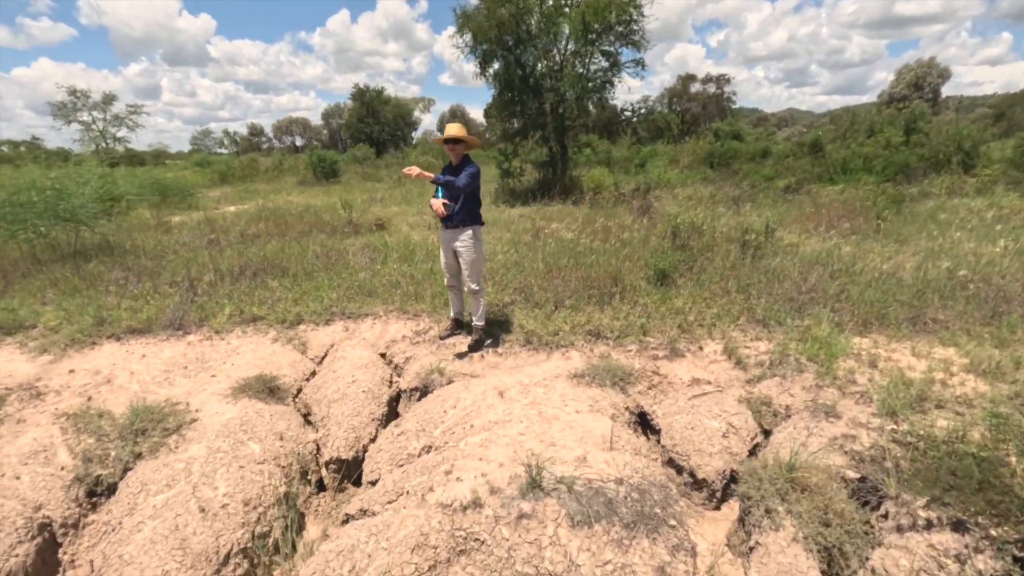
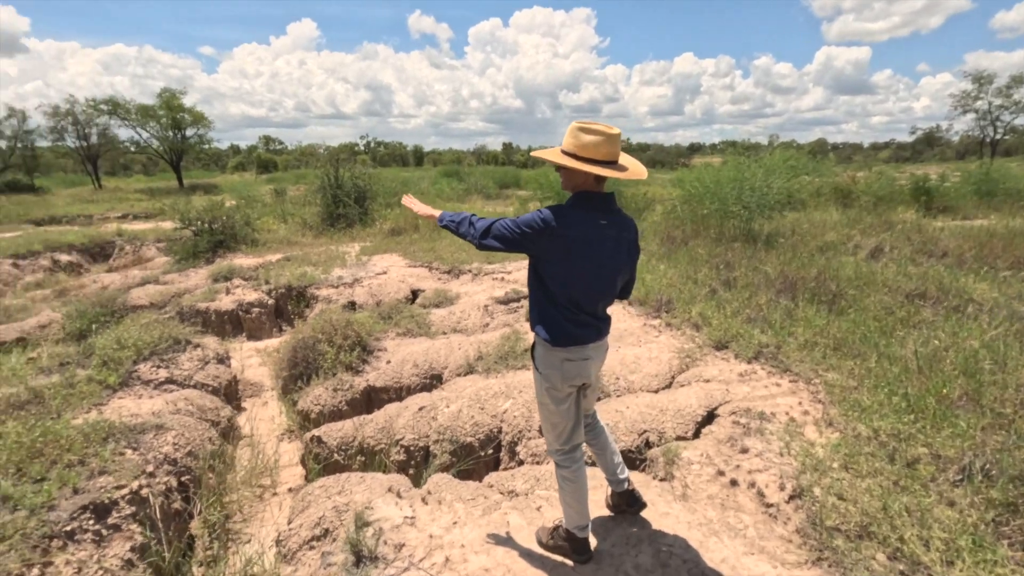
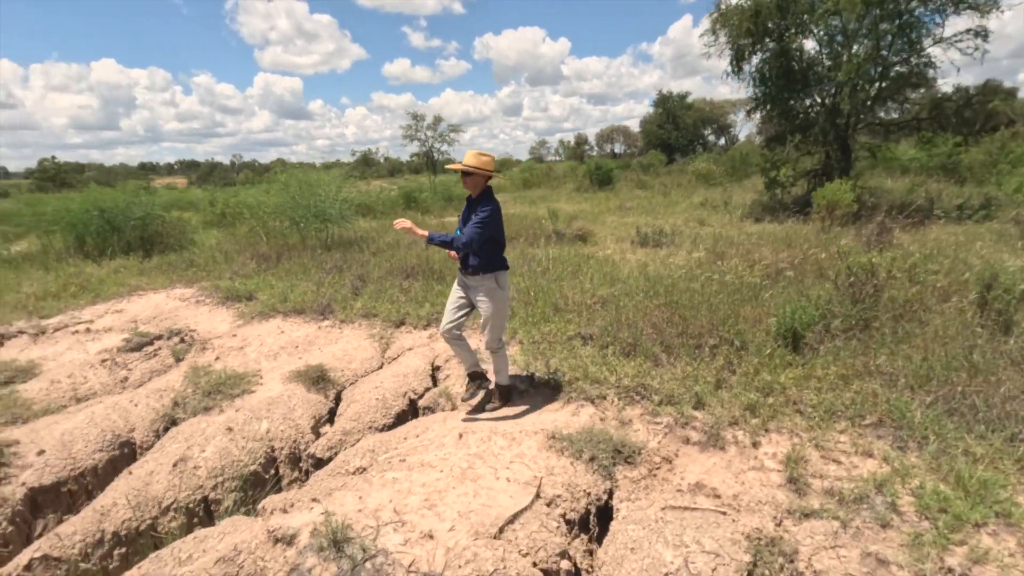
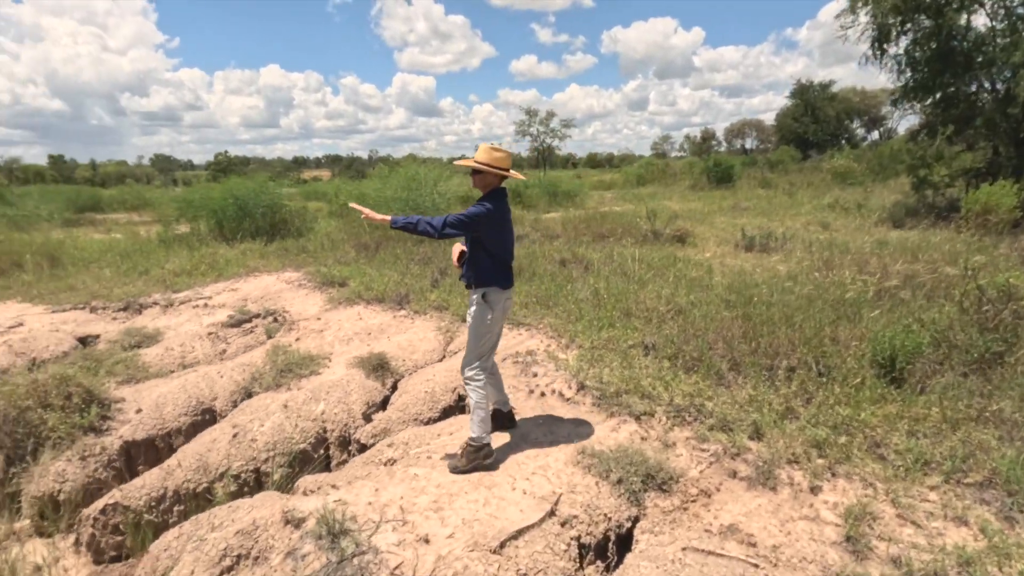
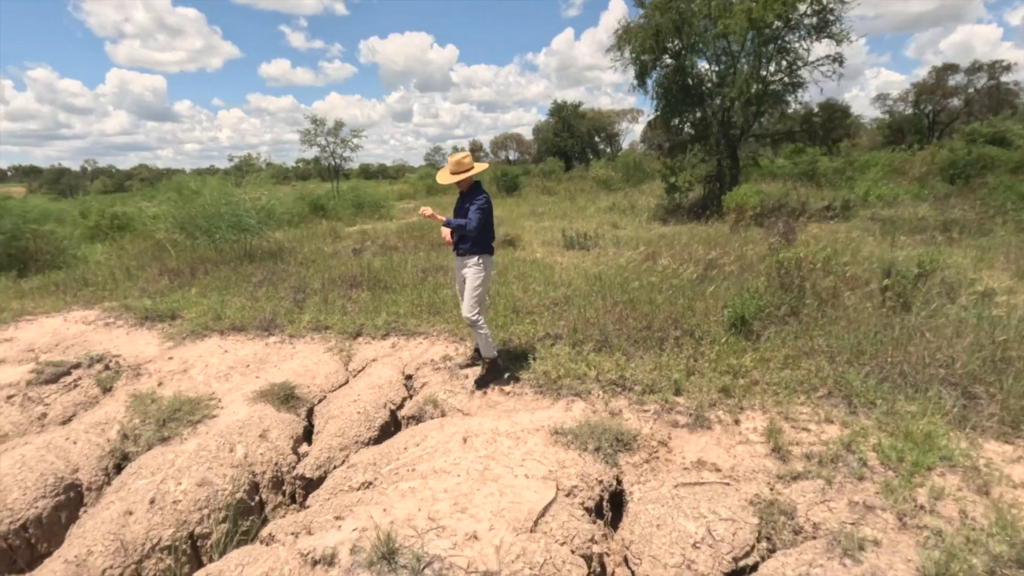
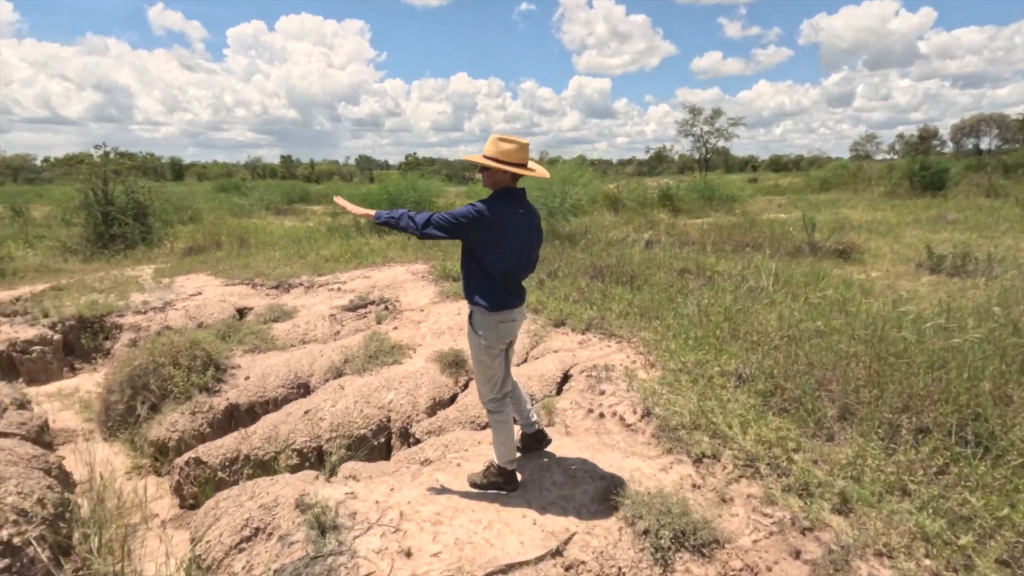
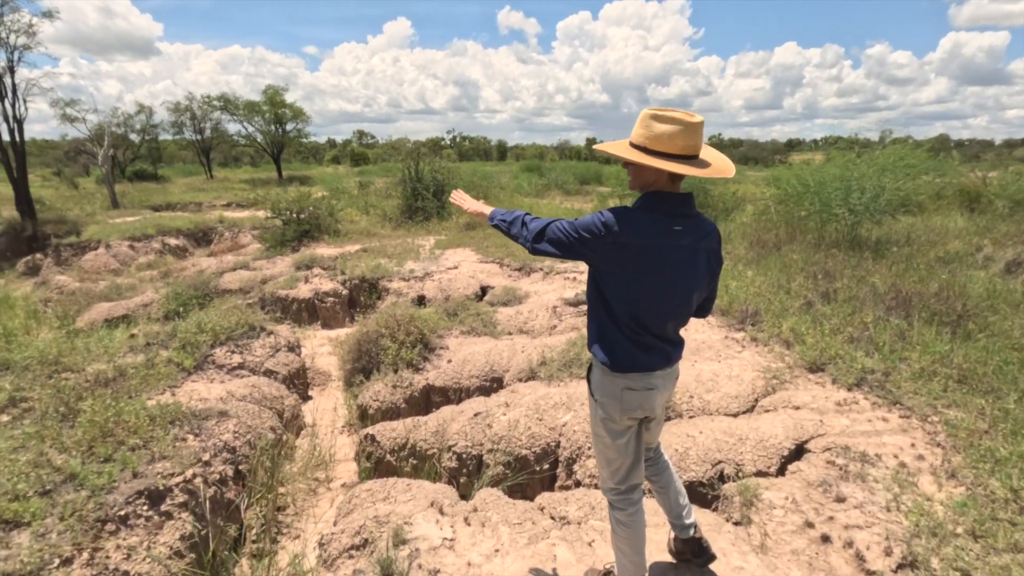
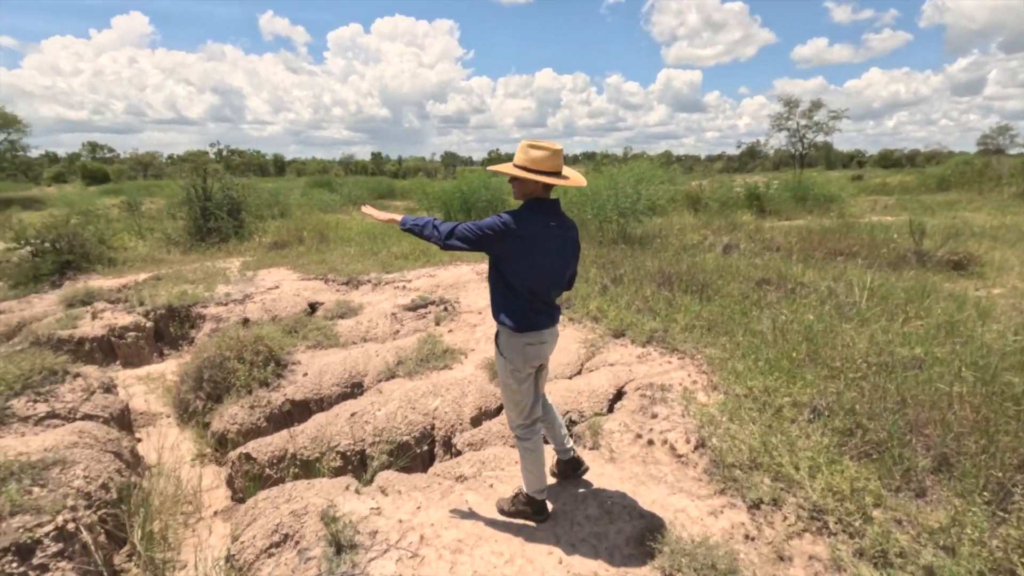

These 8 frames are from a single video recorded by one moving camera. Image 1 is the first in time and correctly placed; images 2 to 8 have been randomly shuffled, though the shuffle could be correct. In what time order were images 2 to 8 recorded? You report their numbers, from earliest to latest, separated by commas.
5, 3, 4, 6, 8, 2, 7
